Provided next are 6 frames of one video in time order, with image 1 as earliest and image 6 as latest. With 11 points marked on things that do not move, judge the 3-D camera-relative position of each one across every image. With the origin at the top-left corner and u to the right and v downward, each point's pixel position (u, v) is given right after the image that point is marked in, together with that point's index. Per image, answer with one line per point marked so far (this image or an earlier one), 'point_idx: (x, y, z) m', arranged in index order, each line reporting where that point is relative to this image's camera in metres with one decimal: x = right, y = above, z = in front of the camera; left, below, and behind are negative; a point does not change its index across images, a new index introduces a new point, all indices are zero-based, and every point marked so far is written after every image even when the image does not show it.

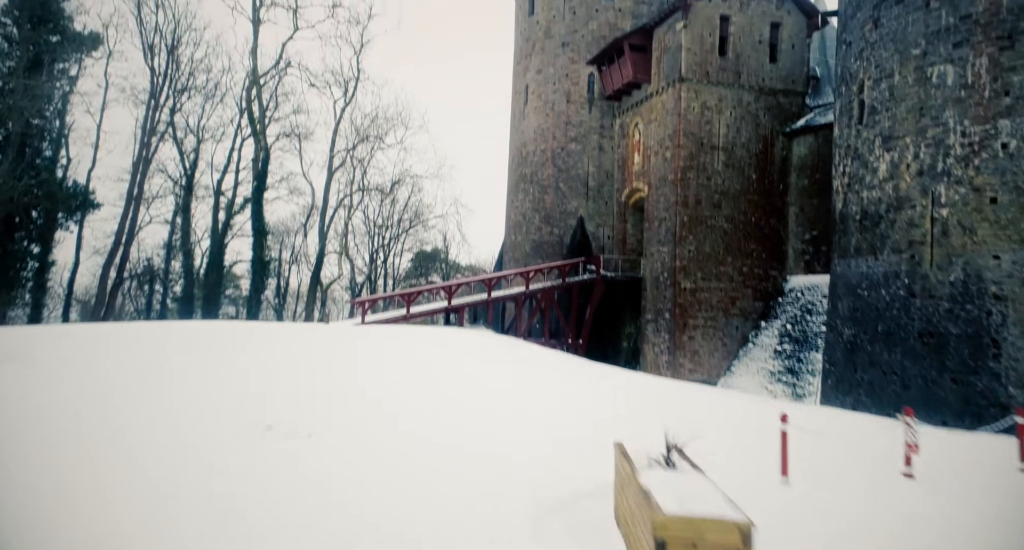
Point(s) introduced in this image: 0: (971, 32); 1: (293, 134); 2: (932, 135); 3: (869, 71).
0: (+9.5, +5.0, +13.9) m
1: (-6.1, +4.0, +18.9) m
2: (+8.8, +2.9, +14.1) m
3: (+8.5, +4.9, +16.0) m
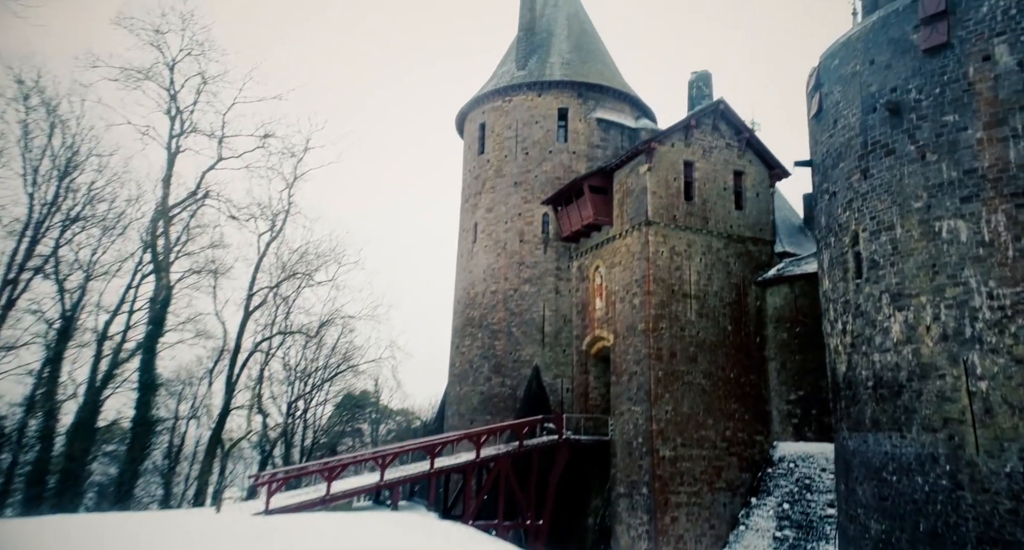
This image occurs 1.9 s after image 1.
0: (+8.9, +1.7, +12.8) m
1: (-7.2, +0.1, +15.9) m
2: (+8.2, -0.4, +12.5) m
3: (+7.7, +1.2, +14.7) m
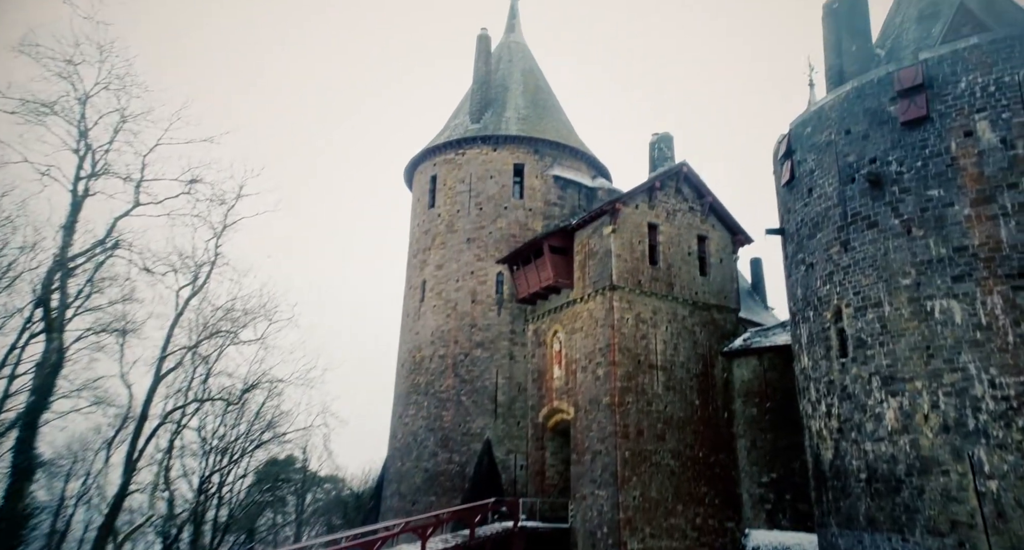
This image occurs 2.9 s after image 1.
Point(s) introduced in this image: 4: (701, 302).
0: (+8.3, +0.2, +12.1) m
1: (-8.0, -1.2, +13.6) m
2: (+7.6, -1.8, +11.6) m
3: (+6.9, -0.5, +13.9) m
4: (+5.5, -0.8, +19.7) m
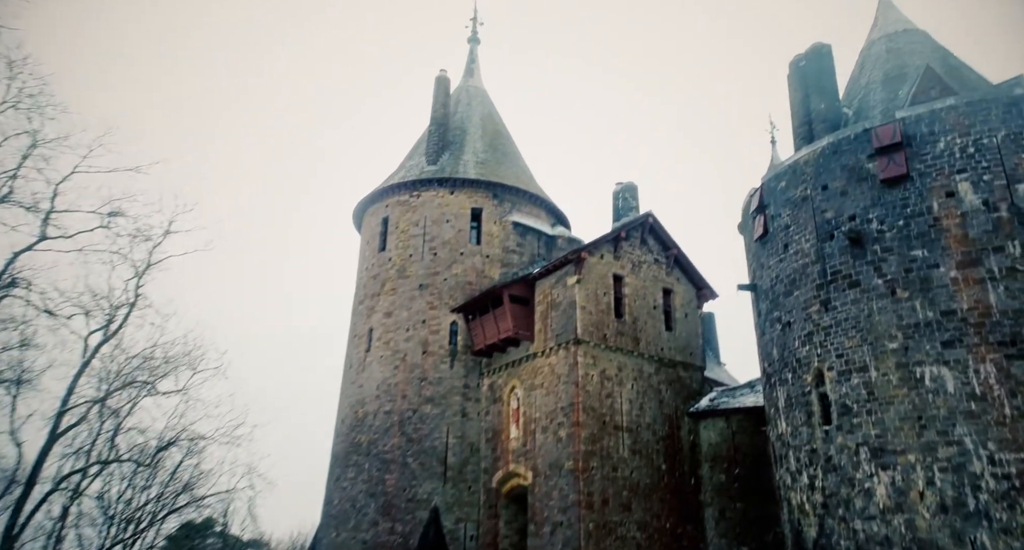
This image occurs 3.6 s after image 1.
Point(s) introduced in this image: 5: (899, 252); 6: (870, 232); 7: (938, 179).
0: (+7.7, -1.0, +11.5) m
1: (-8.7, -1.9, +11.6) m
2: (+7.0, -2.9, +10.8) m
3: (+6.1, -1.7, +13.1) m
4: (+4.3, -2.4, +18.7) m
5: (+7.4, +0.4, +12.8) m
6: (+7.1, +0.8, +13.3) m
7: (+8.2, +1.9, +12.9) m
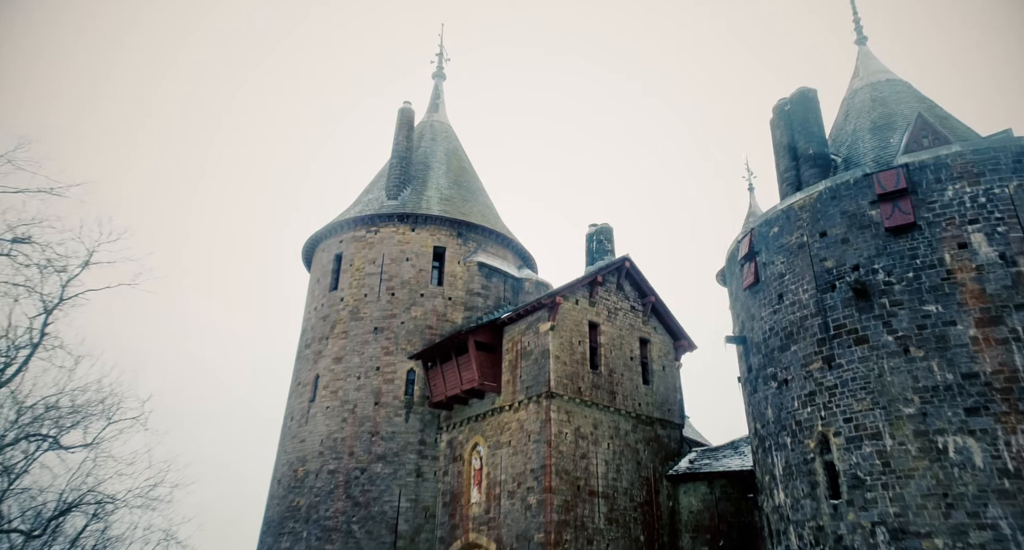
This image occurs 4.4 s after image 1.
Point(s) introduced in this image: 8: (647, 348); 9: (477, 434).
0: (+7.3, -1.9, +10.3) m
1: (-9.1, -2.4, +9.2) m
2: (+6.6, -3.8, +9.4) m
3: (+5.6, -2.6, +11.8) m
4: (+3.4, -3.6, +17.2) m
5: (+6.9, -0.5, +11.6) m
6: (+6.6, -0.2, +12.2) m
7: (+7.8, +0.8, +12.0) m
8: (+3.7, -2.1, +18.6) m
9: (-0.9, -4.2, +17.5) m
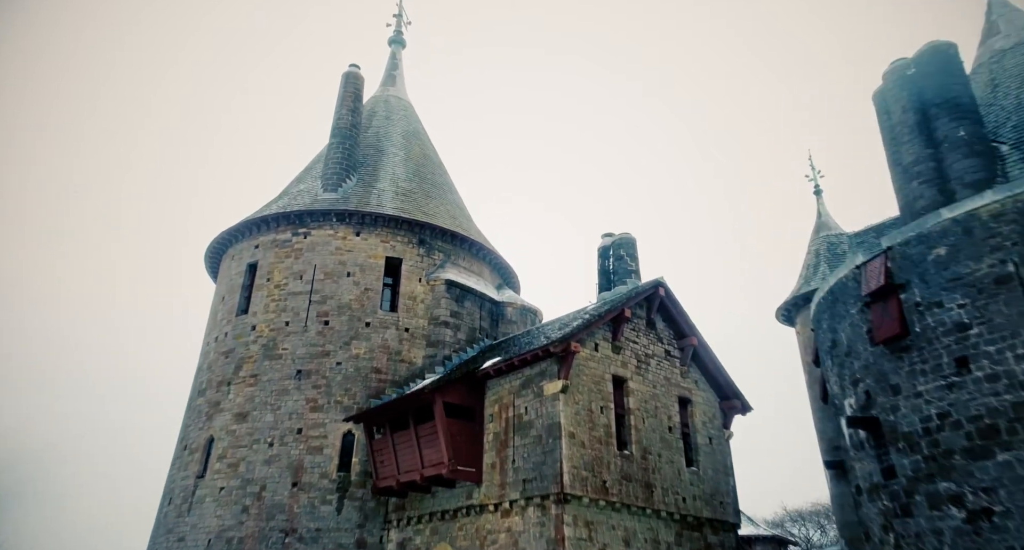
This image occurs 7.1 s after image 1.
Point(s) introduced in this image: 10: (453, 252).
0: (+7.6, -2.5, +4.9) m
1: (-8.8, -2.6, +2.7) m
2: (+6.9, -4.4, +3.9) m
3: (+5.8, -3.3, +6.2) m
4: (+3.2, -4.3, +11.5) m
5: (+7.1, -1.2, +6.2) m
6: (+6.8, -0.8, +6.7) m
7: (+8.0, +0.2, +6.6) m
8: (+3.5, -2.7, +12.9) m
9: (-1.2, -4.7, +11.5) m
10: (-1.4, +0.6, +17.5) m
